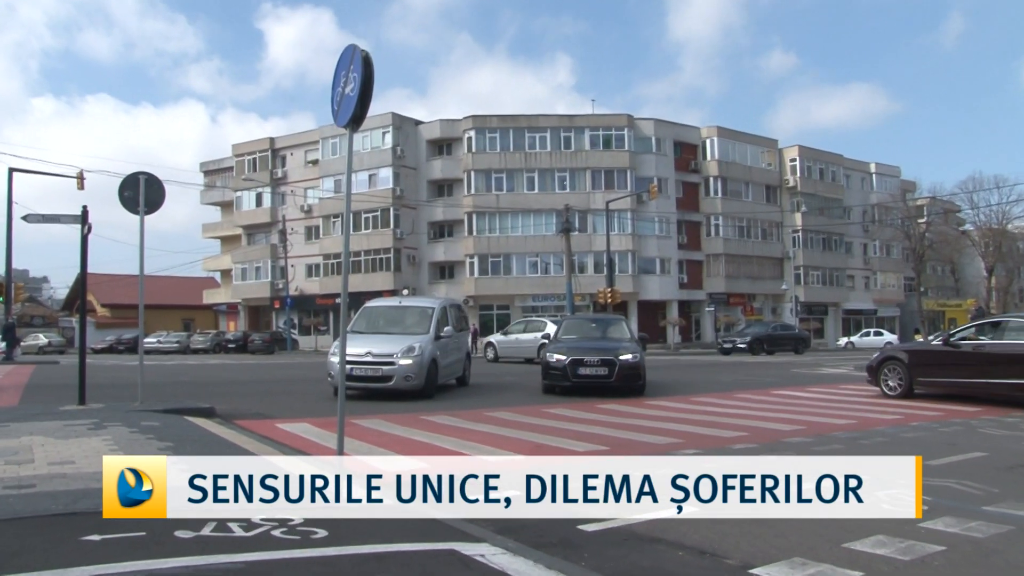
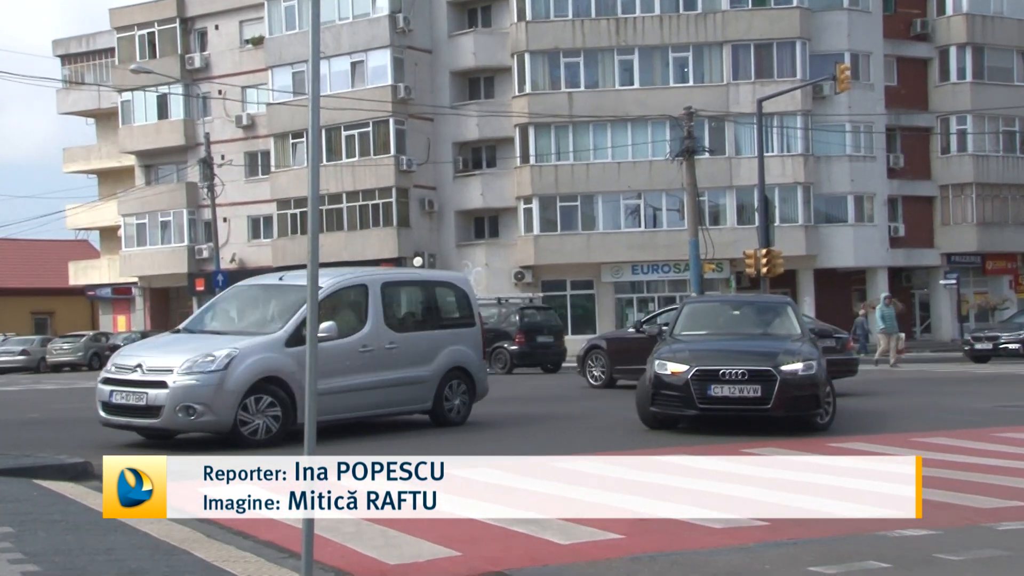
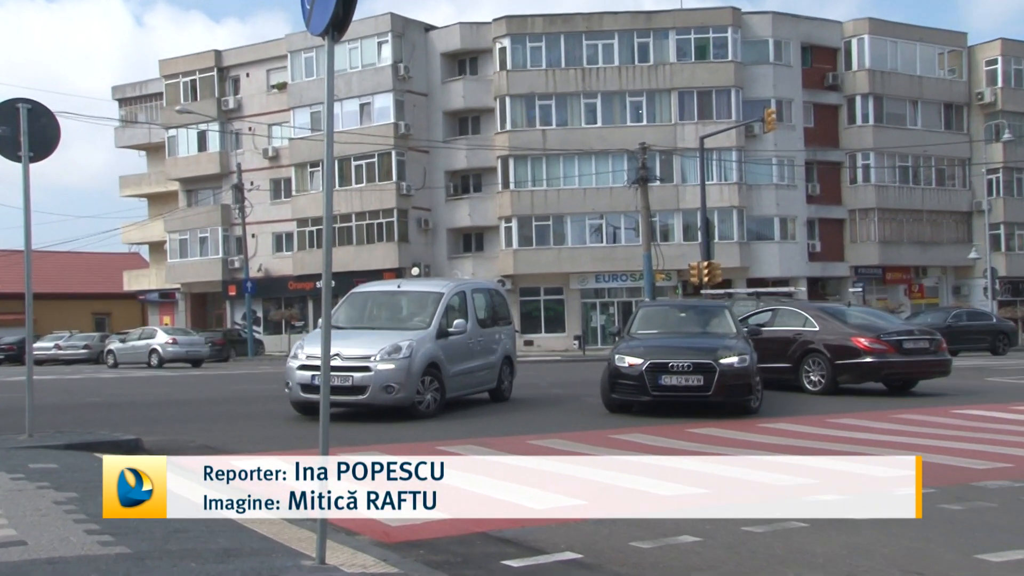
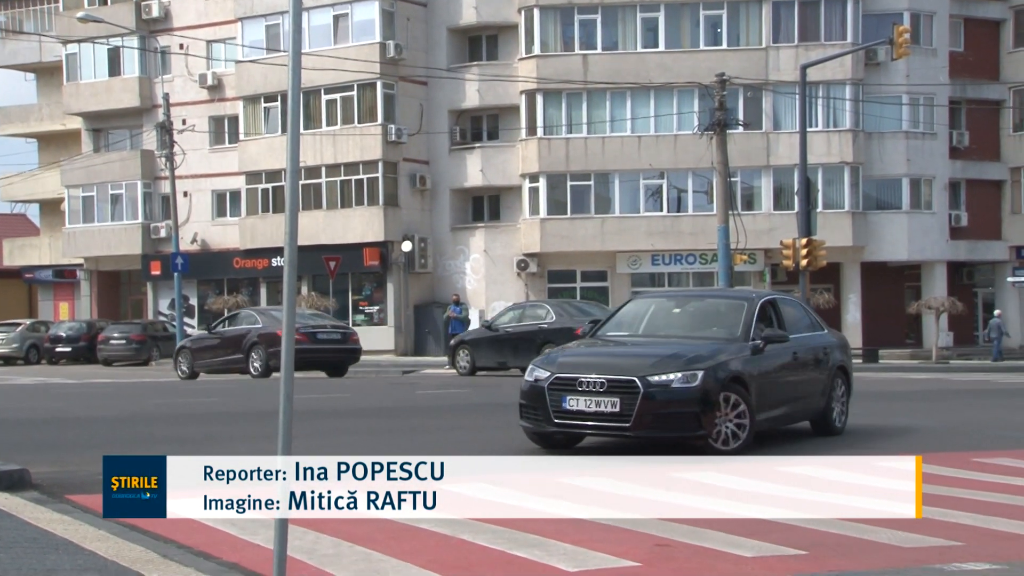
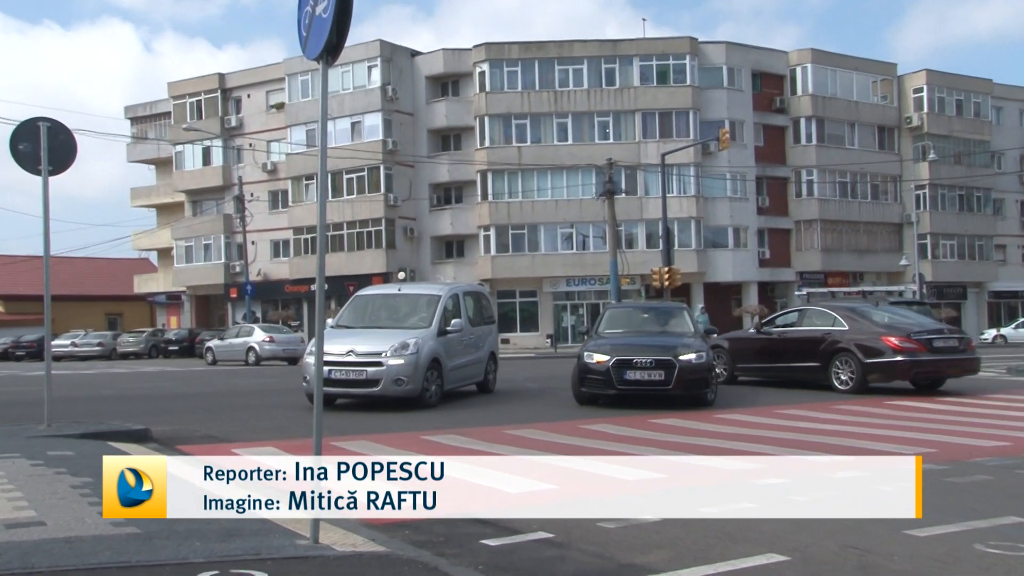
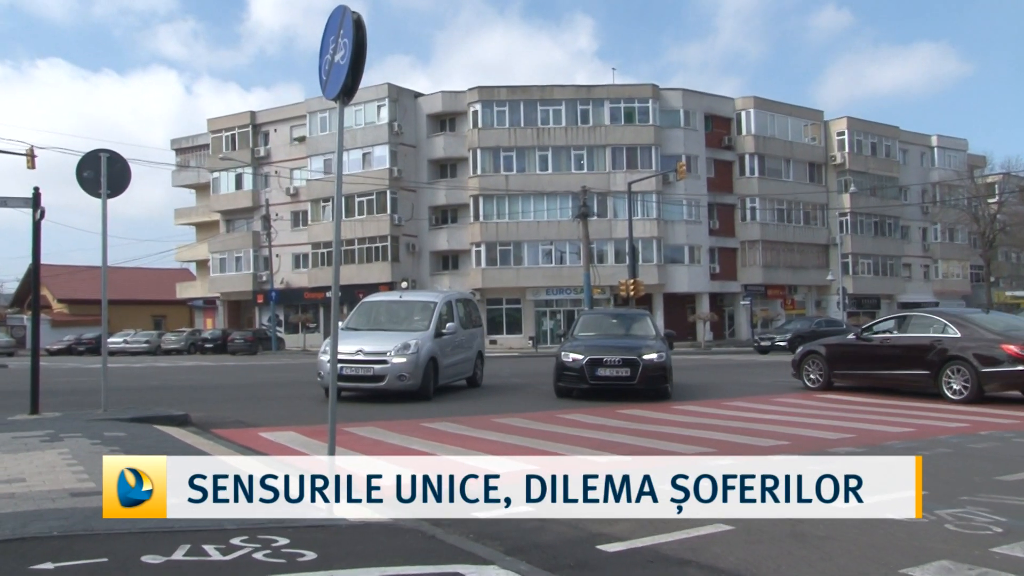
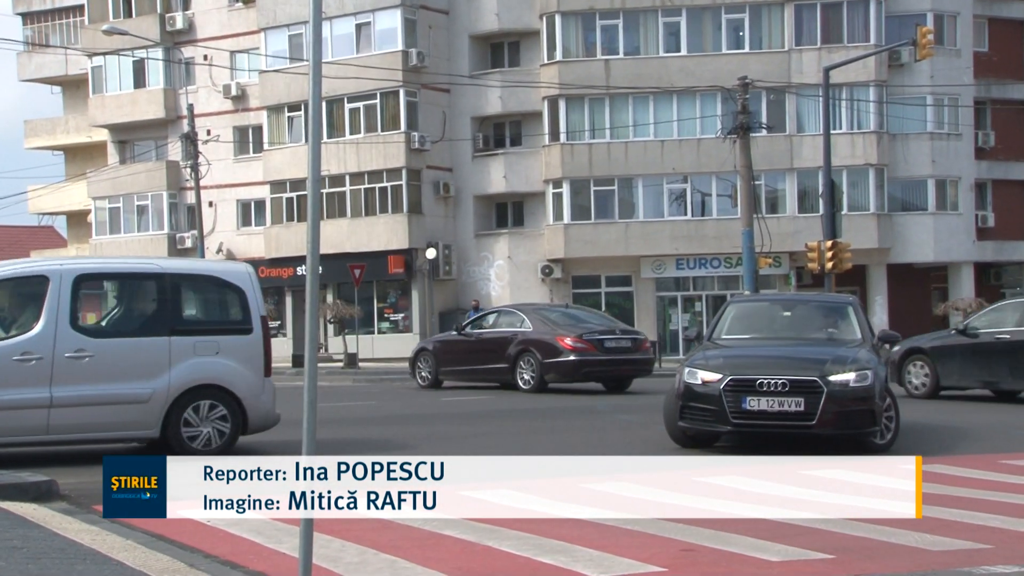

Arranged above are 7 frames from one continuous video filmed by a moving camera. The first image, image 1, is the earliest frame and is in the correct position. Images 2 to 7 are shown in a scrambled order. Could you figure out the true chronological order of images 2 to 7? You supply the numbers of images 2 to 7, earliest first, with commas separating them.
6, 5, 3, 2, 7, 4
